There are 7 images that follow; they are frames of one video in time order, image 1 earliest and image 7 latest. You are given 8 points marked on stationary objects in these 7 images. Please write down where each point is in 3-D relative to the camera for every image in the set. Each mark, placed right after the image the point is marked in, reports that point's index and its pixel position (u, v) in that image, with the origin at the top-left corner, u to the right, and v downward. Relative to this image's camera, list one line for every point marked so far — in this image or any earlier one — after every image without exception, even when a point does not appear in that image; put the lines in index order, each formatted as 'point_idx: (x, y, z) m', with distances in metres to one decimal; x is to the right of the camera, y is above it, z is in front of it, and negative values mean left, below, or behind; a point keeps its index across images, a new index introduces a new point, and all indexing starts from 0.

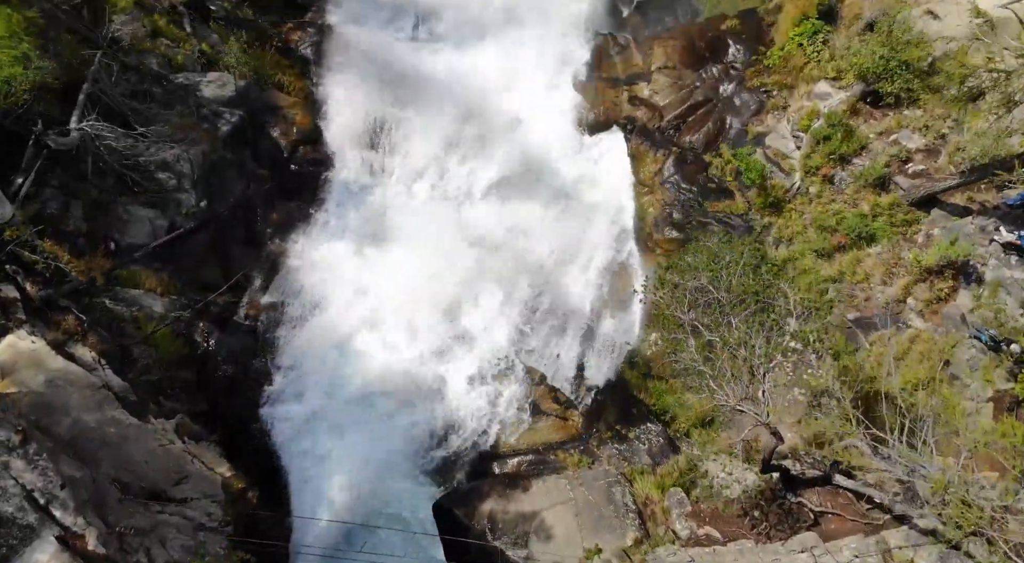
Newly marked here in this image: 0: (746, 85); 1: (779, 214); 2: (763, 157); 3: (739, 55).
0: (+6.1, +5.1, +16.9) m
1: (+6.1, +1.5, +14.8) m
2: (+6.0, +2.9, +15.6) m
3: (+6.1, +6.0, +17.5) m
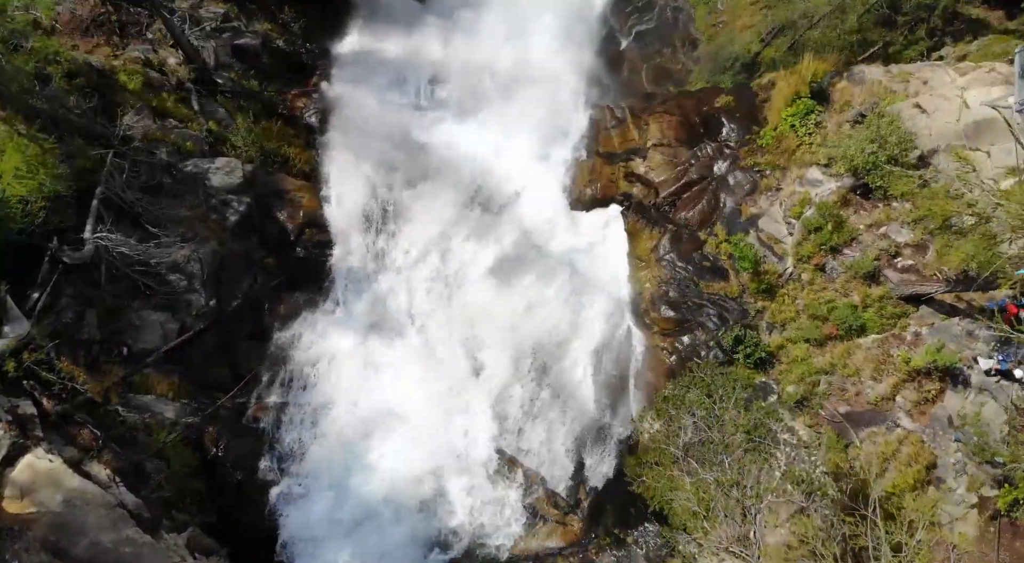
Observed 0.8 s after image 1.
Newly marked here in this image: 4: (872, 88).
0: (+6.1, +3.1, +17.4) m
1: (+6.1, -0.4, +15.2) m
2: (+6.0, +1.0, +16.0) m
3: (+6.1, +4.0, +17.9) m
4: (+8.8, +4.6, +15.9) m
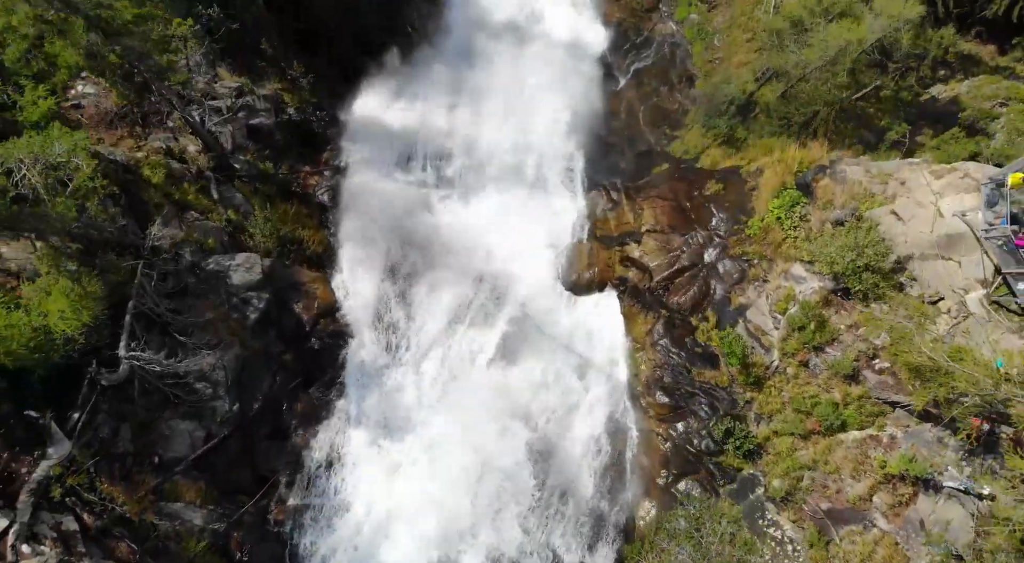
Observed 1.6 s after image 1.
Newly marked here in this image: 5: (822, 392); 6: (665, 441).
0: (+6.2, +0.8, +18.3) m
1: (+6.2, -2.7, +16.1) m
2: (+6.1, -1.3, +17.0) m
3: (+6.1, +1.7, +18.9) m
4: (+8.8, +2.3, +16.9) m
5: (+7.3, -2.6, +15.2) m
6: (+3.9, -4.1, +16.5) m
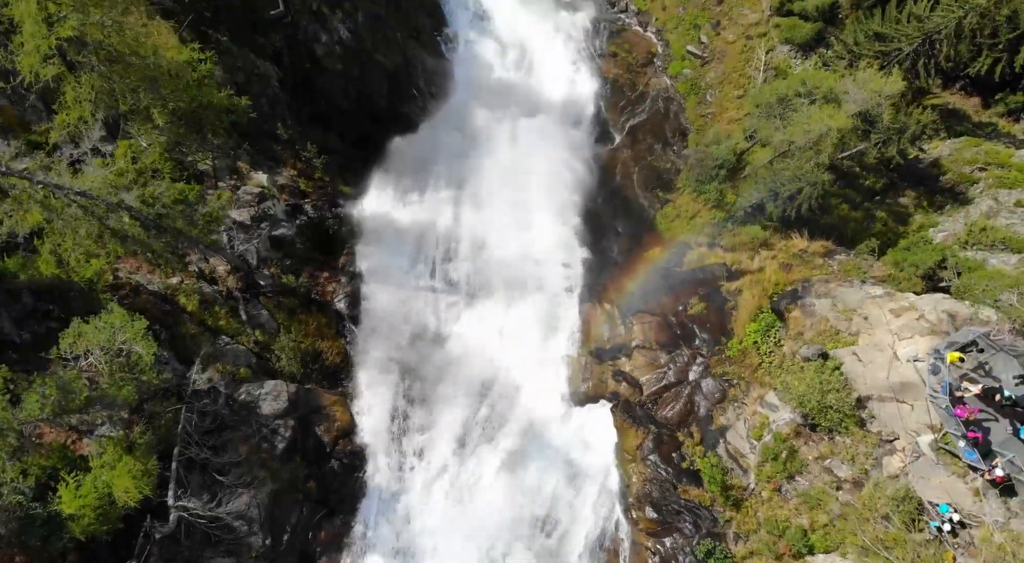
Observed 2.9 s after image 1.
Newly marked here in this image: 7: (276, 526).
0: (+6.2, -2.8, +20.1) m
1: (+6.2, -6.3, +17.9) m
2: (+6.2, -4.9, +18.7) m
3: (+6.2, -1.9, +20.7) m
4: (+8.9, -1.3, +18.7) m
5: (+7.3, -6.2, +16.9) m
6: (+3.9, -7.7, +18.2) m
7: (-6.0, -6.1, +16.4) m
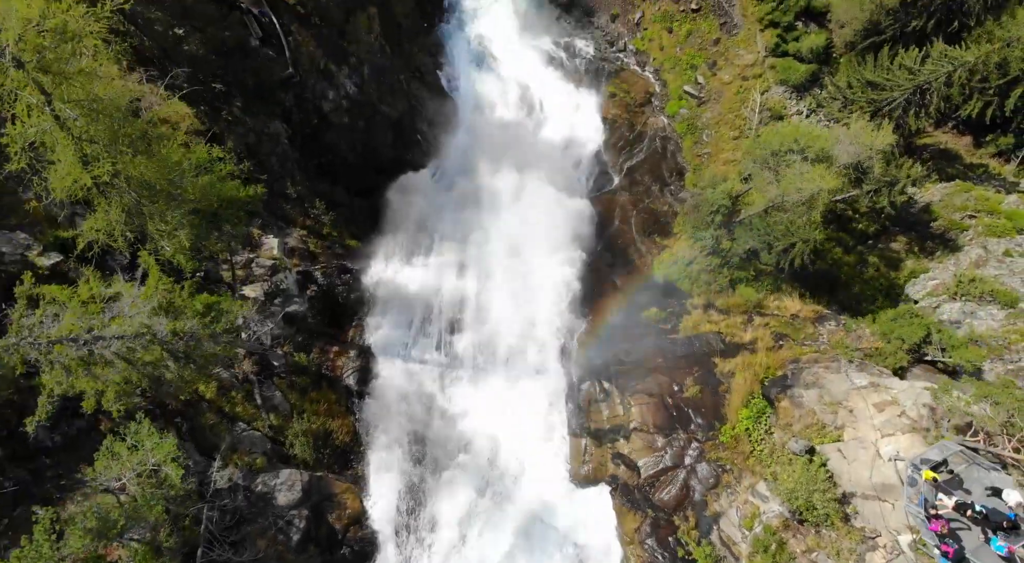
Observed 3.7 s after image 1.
0: (+6.3, -5.7, +21.1) m
1: (+6.3, -9.1, +18.8) m
2: (+6.3, -7.8, +19.7) m
3: (+6.3, -4.8, +21.7) m
4: (+9.0, -4.1, +19.7) m
5: (+7.4, -9.0, +17.9) m
6: (+4.0, -10.5, +19.2) m
7: (-5.9, -9.0, +17.4) m
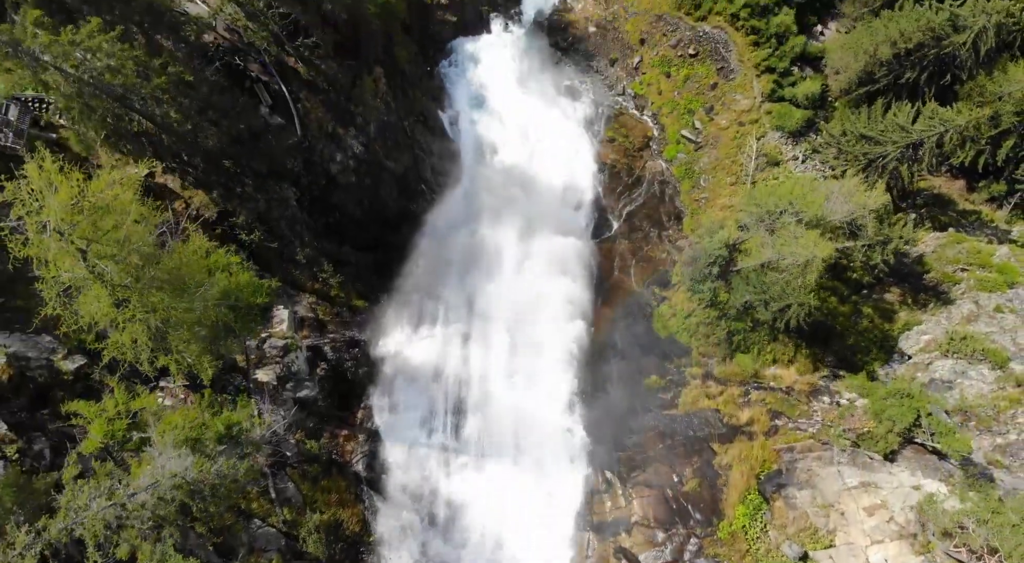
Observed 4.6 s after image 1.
0: (+6.5, -9.1, +21.9) m
1: (+6.5, -12.5, +19.6) m
2: (+6.4, -11.2, +20.5) m
3: (+6.5, -8.3, +22.5) m
4: (+9.2, -7.5, +20.6) m
5: (+7.6, -12.4, +18.7) m
6: (+4.2, -13.9, +19.9) m
7: (-5.7, -12.4, +18.1) m
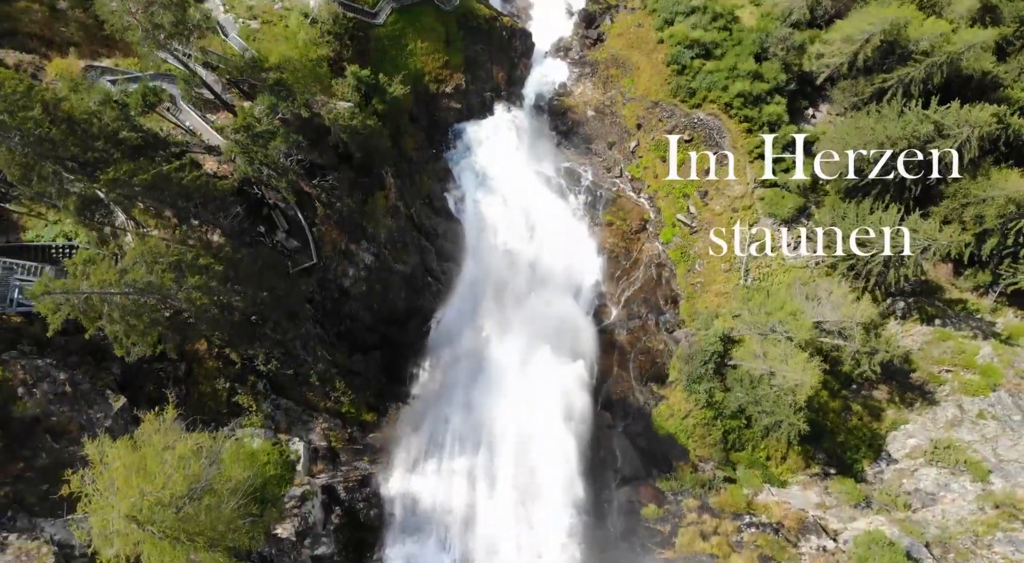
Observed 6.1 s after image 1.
0: (+6.7, -16.1, +23.6) m
1: (+6.7, -19.5, +21.3) m
2: (+6.7, -18.2, +22.2) m
3: (+6.7, -15.3, +24.3) m
4: (+9.4, -14.5, +22.3) m
5: (+7.9, -19.4, +20.3) m
6: (+4.5, -20.9, +21.6) m
7: (-5.5, -19.3, +19.8) m
